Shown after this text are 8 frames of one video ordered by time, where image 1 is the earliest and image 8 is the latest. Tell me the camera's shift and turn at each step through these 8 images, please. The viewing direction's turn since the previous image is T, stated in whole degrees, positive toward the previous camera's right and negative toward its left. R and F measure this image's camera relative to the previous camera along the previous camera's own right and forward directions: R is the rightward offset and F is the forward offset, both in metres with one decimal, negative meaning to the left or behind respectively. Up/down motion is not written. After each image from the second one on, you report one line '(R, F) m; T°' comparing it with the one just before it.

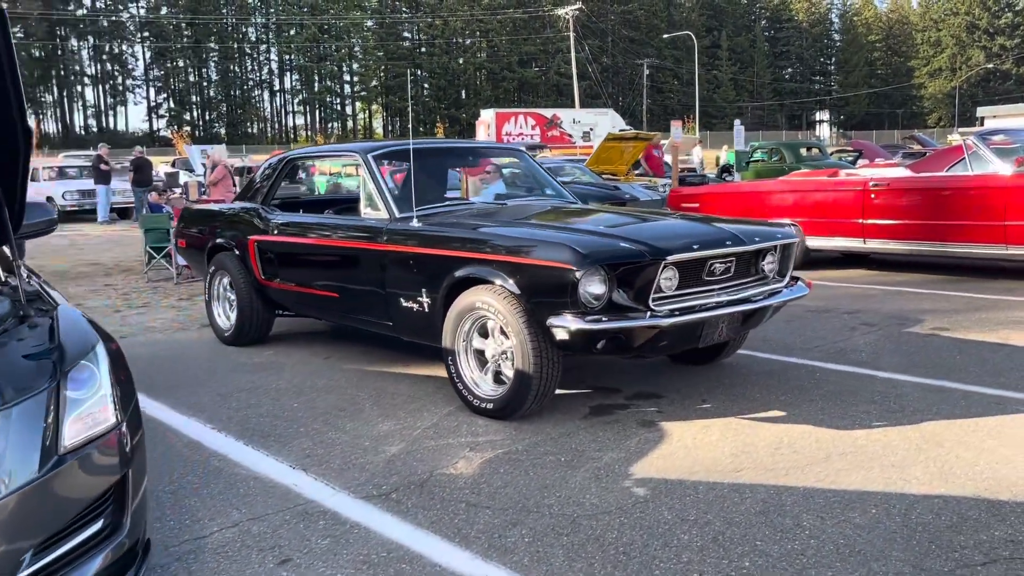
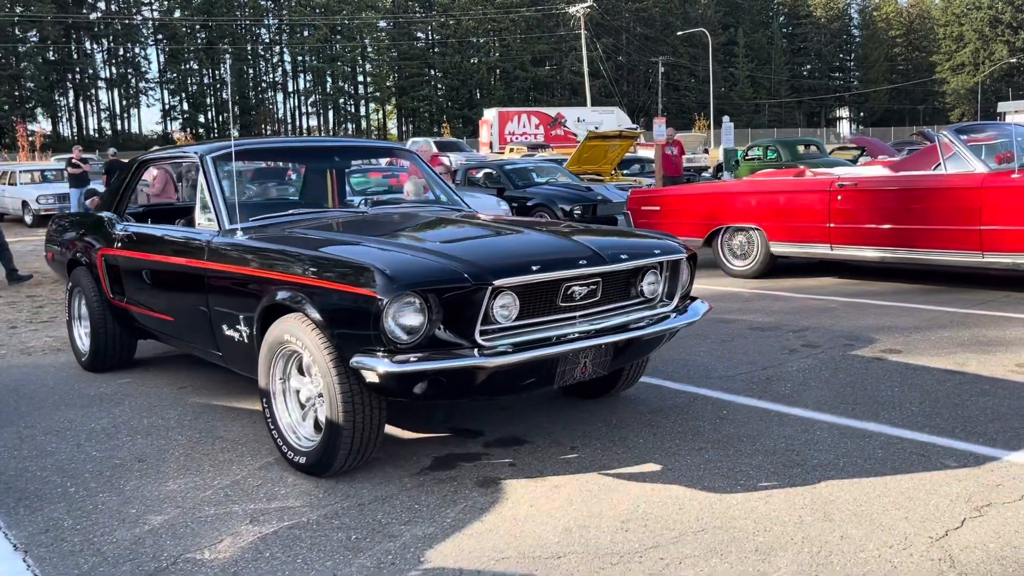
(+0.9, +0.8) m; -1°
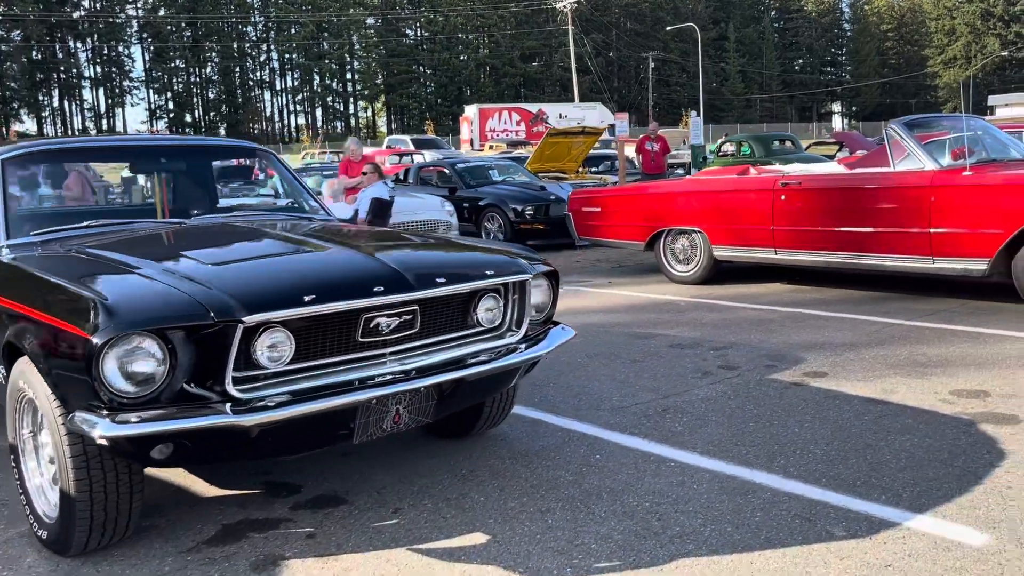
(+0.7, +0.7) m; 0°
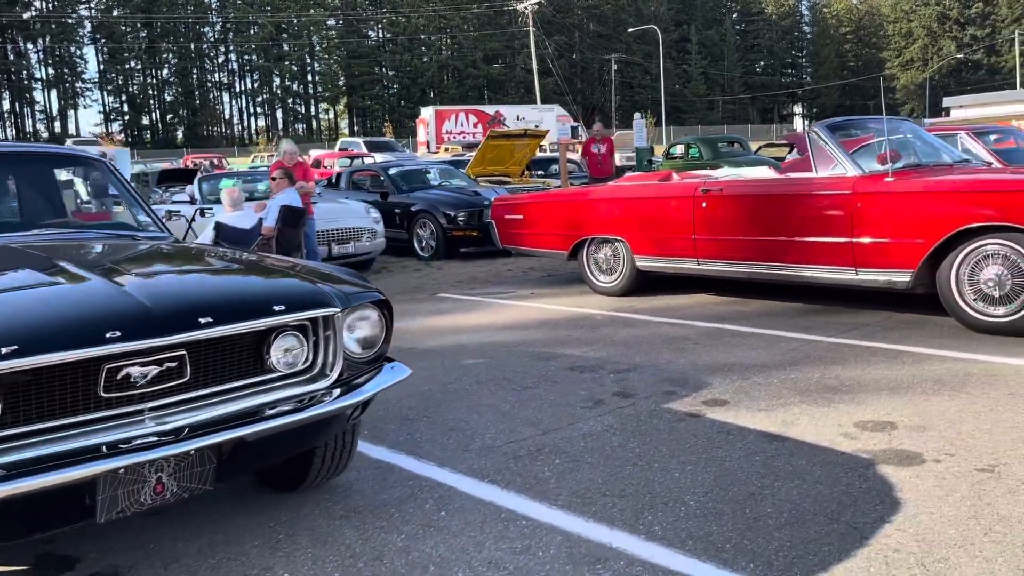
(+0.6, +0.5) m; +2°
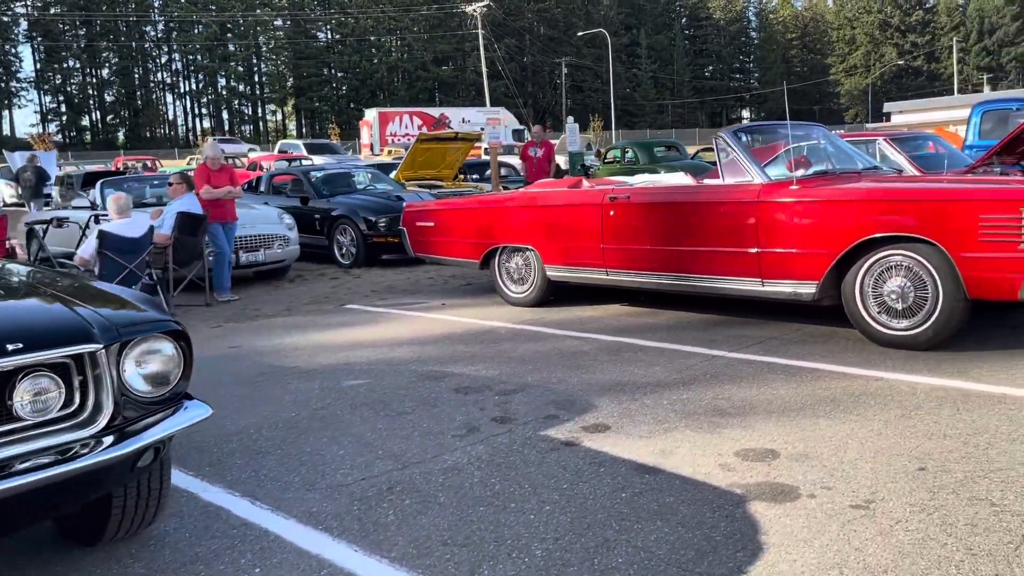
(+0.5, +0.4) m; +3°
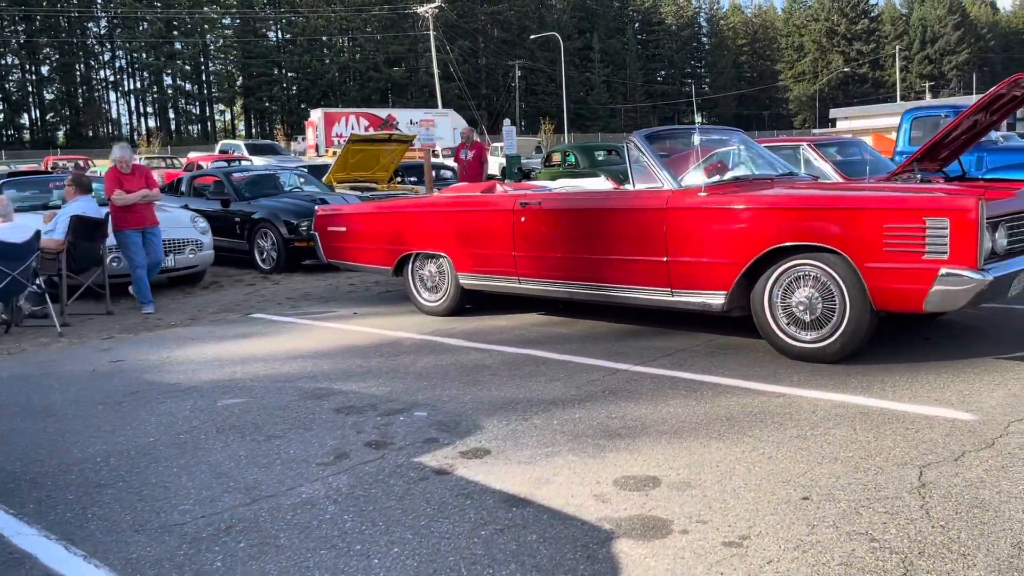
(+0.4, +0.3) m; +3°
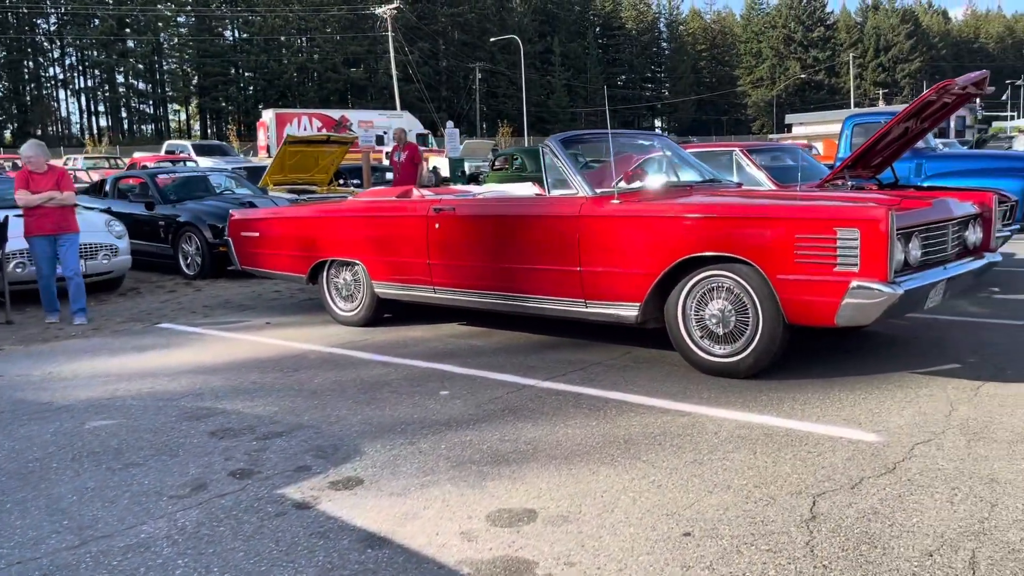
(+0.4, +0.3) m; +3°
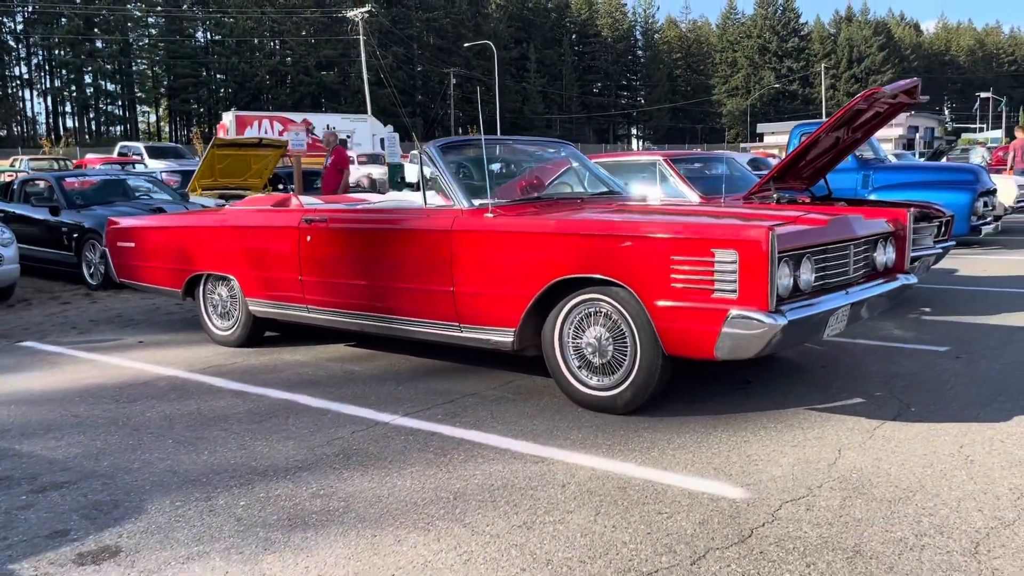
(+0.7, +0.6) m; +2°
